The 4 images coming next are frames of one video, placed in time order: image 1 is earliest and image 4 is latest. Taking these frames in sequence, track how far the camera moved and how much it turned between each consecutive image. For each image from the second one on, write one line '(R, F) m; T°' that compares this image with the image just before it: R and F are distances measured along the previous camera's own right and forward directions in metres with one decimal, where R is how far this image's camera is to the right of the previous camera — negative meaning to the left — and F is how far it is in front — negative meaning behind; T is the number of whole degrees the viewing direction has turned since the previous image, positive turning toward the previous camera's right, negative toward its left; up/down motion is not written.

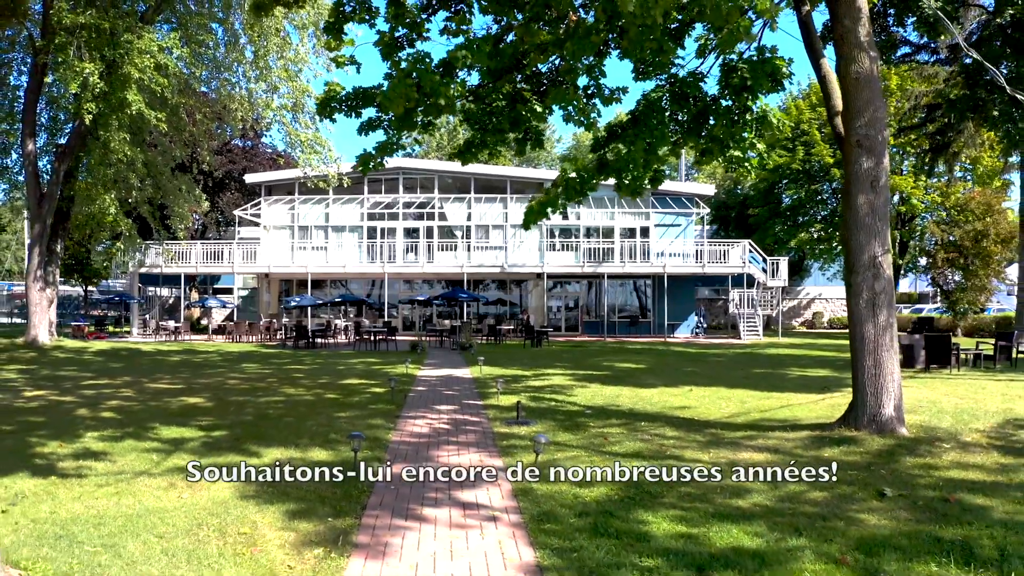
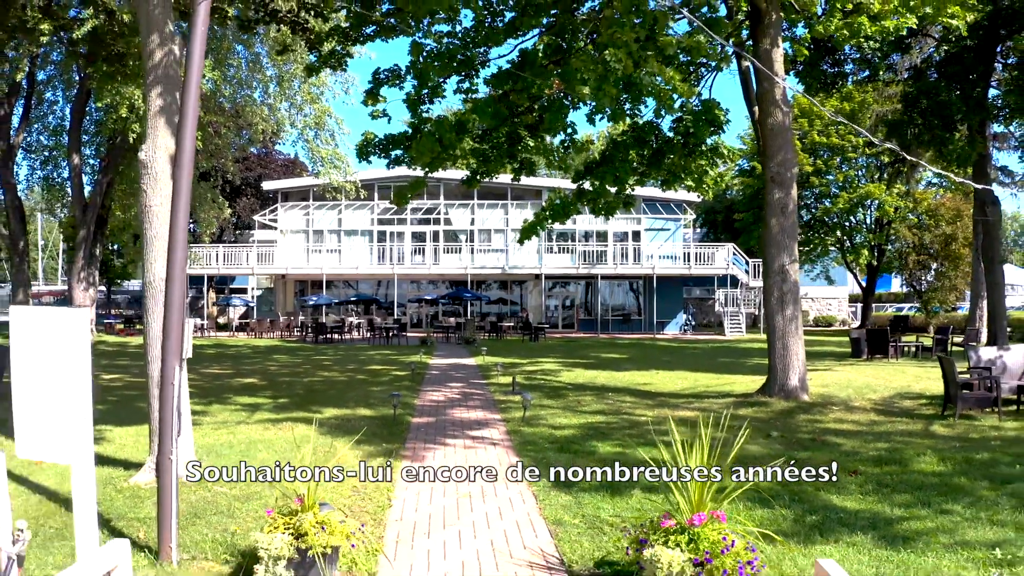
(+0.1, -2.6) m; 0°
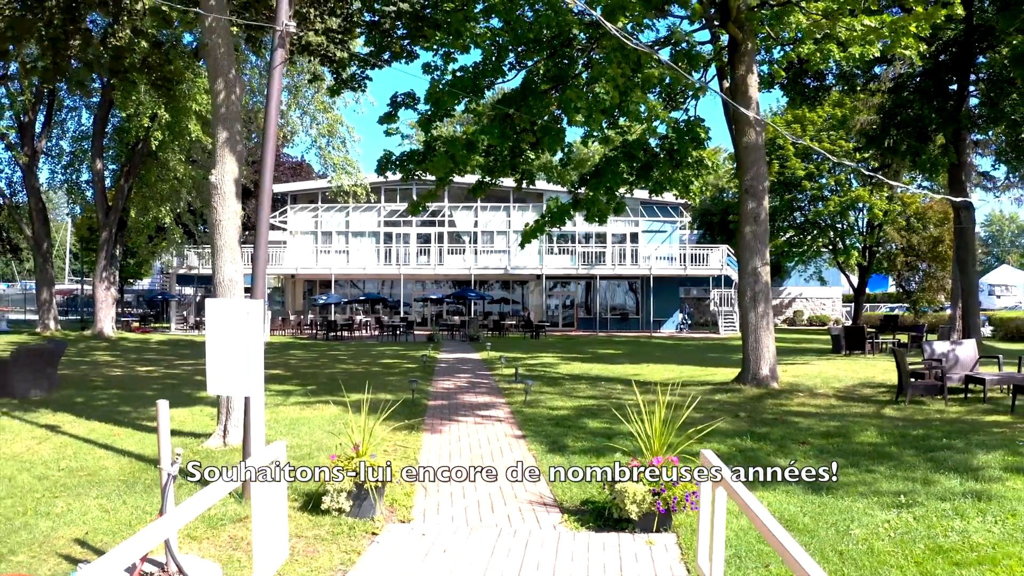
(0.0, -1.4) m; 0°
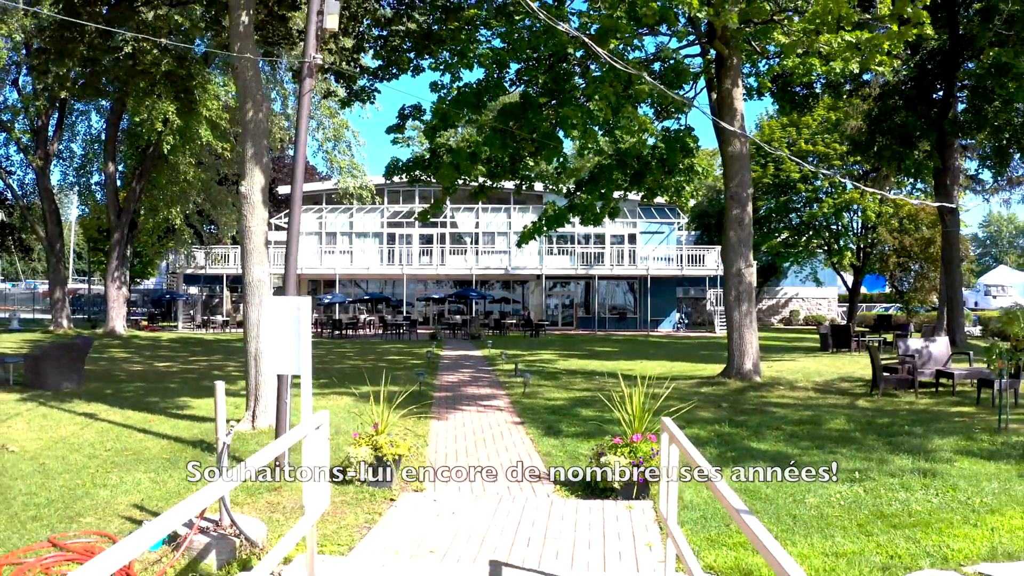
(0.0, -0.9) m; 0°
